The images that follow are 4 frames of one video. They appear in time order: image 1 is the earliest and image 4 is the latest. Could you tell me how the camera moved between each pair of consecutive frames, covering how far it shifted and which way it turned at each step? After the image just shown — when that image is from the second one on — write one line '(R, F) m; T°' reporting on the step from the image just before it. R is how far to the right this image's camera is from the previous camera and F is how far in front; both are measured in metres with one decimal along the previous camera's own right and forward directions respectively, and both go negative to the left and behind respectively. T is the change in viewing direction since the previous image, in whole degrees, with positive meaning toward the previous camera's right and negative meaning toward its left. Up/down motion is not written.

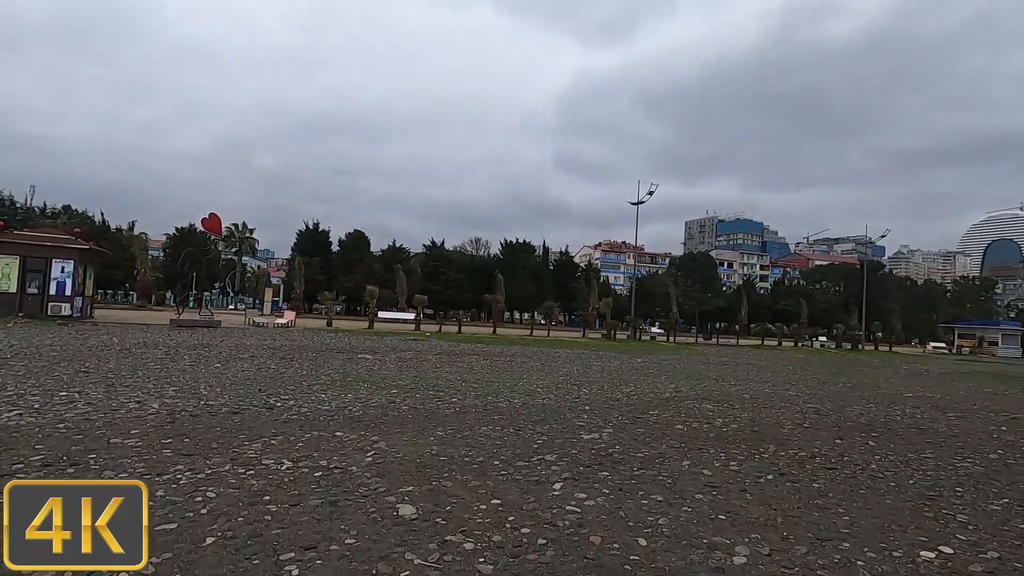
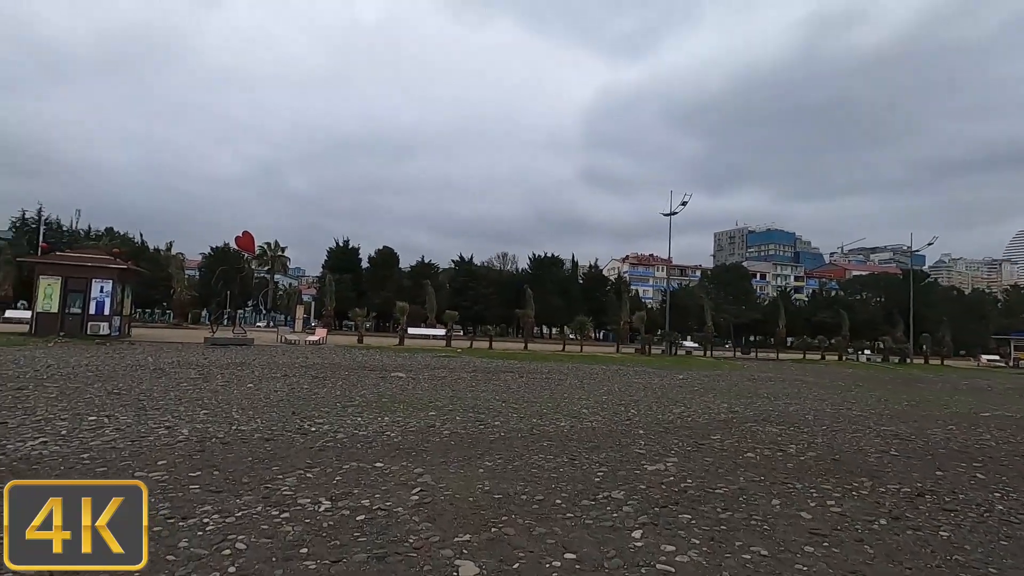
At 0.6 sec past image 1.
(-0.3, +0.6) m; -3°
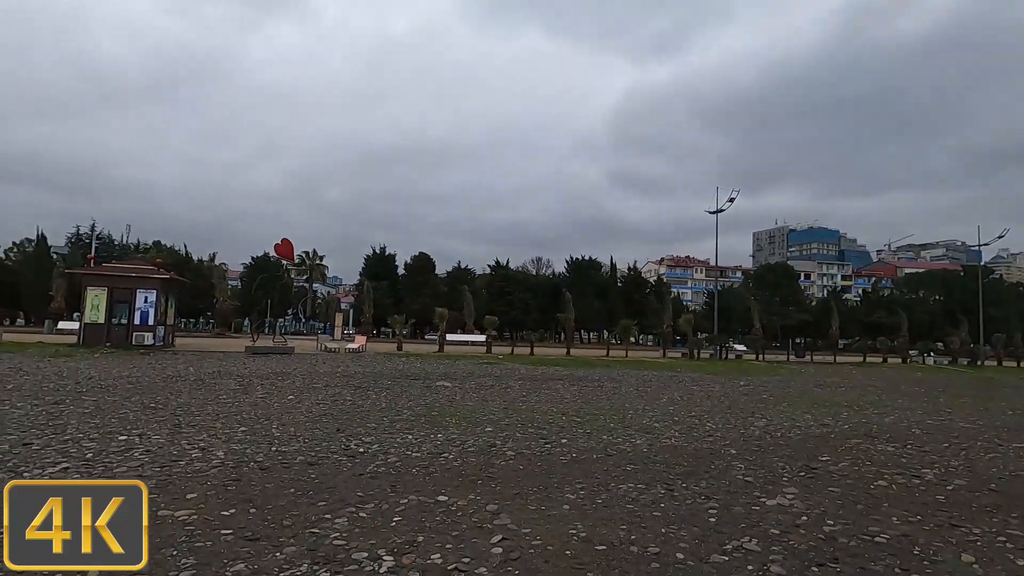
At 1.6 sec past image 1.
(-0.5, +1.1) m; -4°
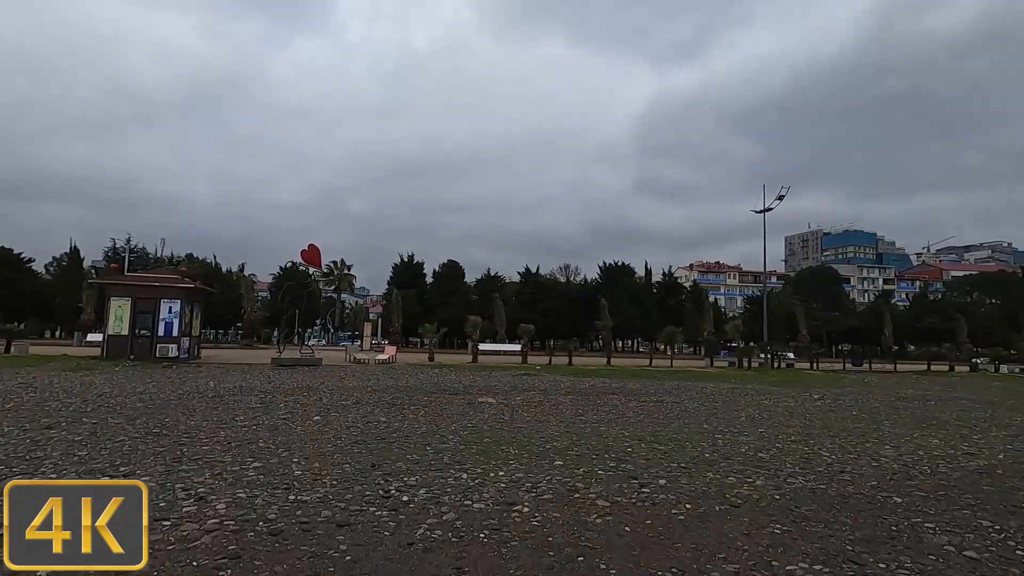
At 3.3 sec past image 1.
(-0.7, +1.8) m; -3°
